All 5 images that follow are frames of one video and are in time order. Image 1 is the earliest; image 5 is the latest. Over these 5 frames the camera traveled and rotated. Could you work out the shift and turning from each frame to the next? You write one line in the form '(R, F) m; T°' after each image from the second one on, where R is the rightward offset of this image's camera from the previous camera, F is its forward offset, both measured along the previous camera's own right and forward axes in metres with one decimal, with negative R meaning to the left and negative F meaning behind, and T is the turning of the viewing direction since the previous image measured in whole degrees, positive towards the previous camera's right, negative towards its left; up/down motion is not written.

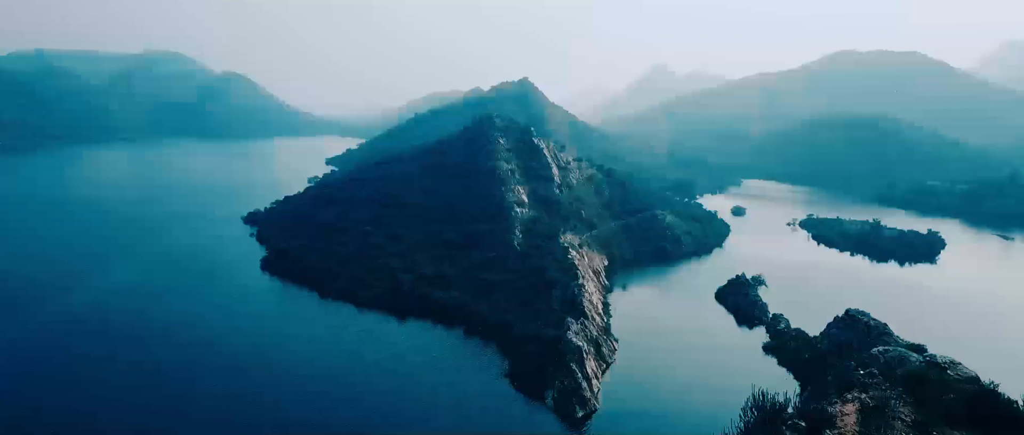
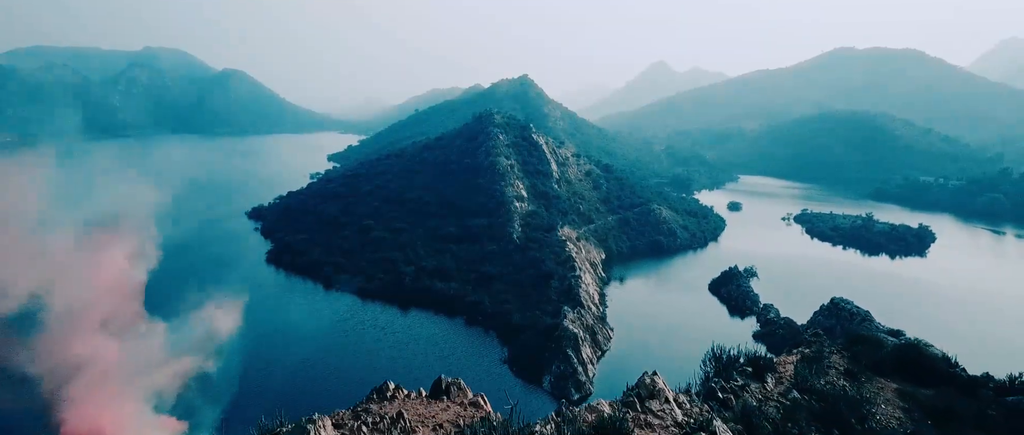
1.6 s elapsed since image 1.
(+0.1, -1.6) m; 0°
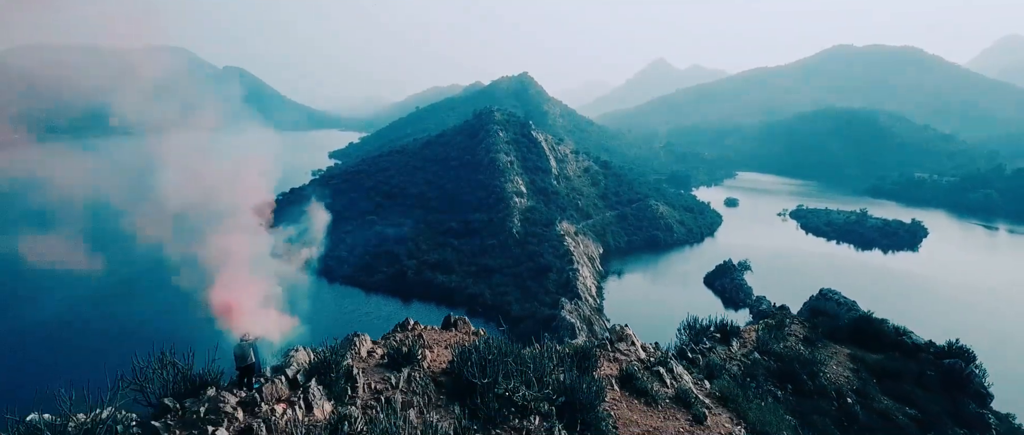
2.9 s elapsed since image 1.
(+0.1, -1.4) m; 0°
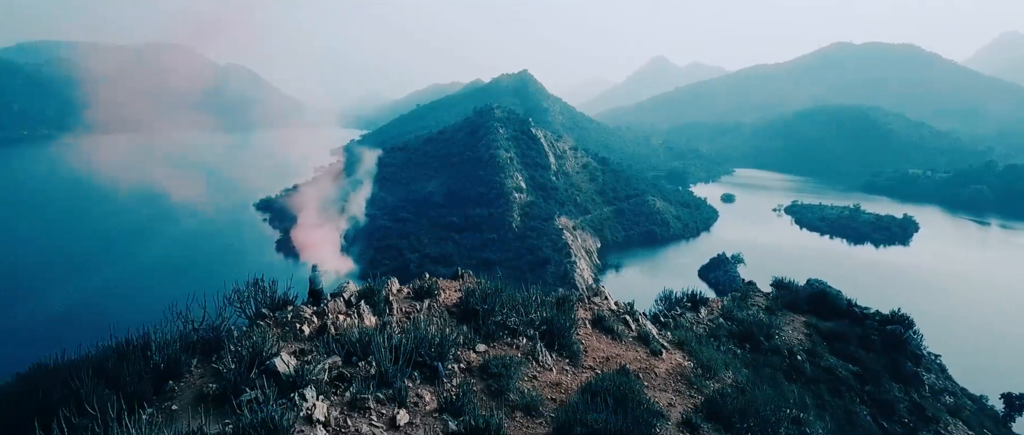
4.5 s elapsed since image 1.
(+0.1, -1.7) m; 0°
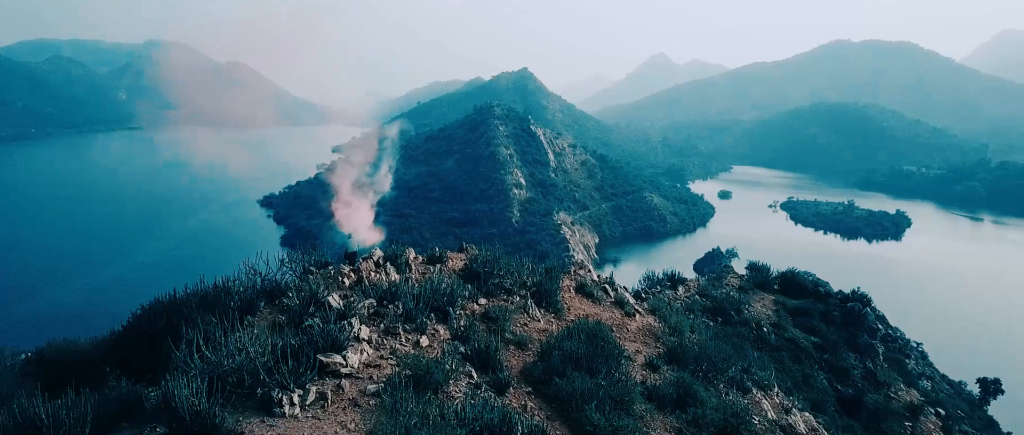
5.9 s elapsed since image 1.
(+0.1, -1.5) m; 0°
